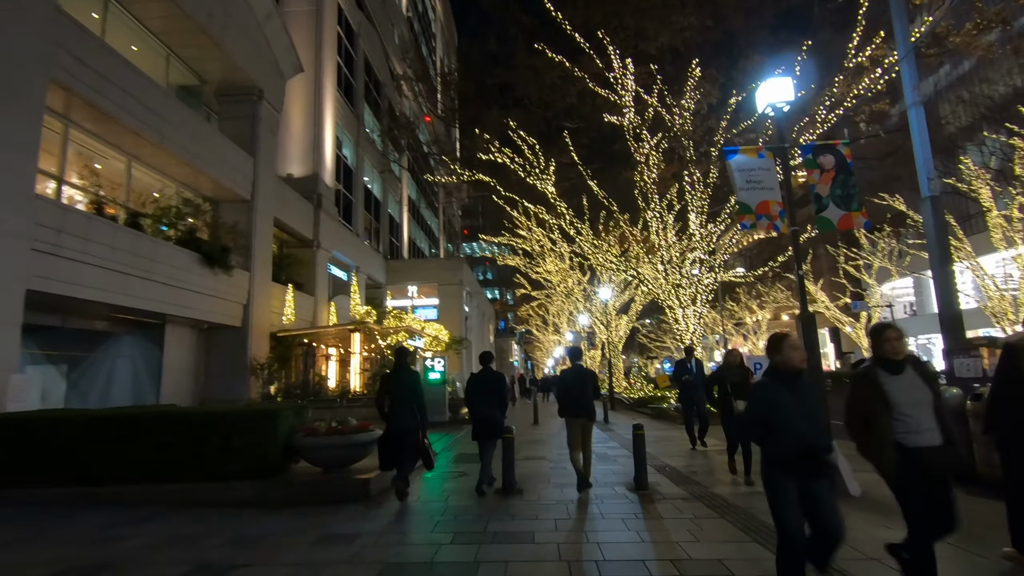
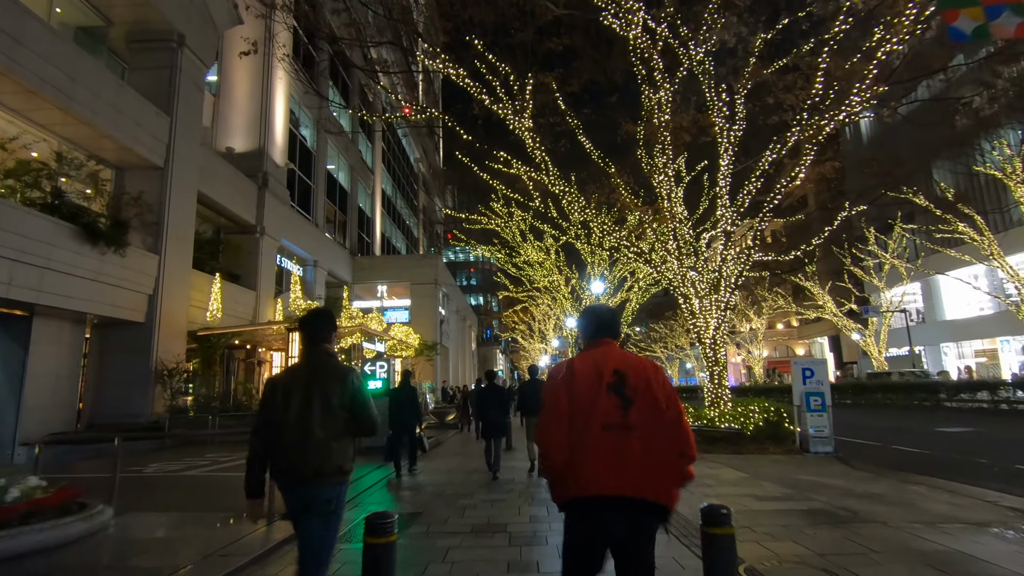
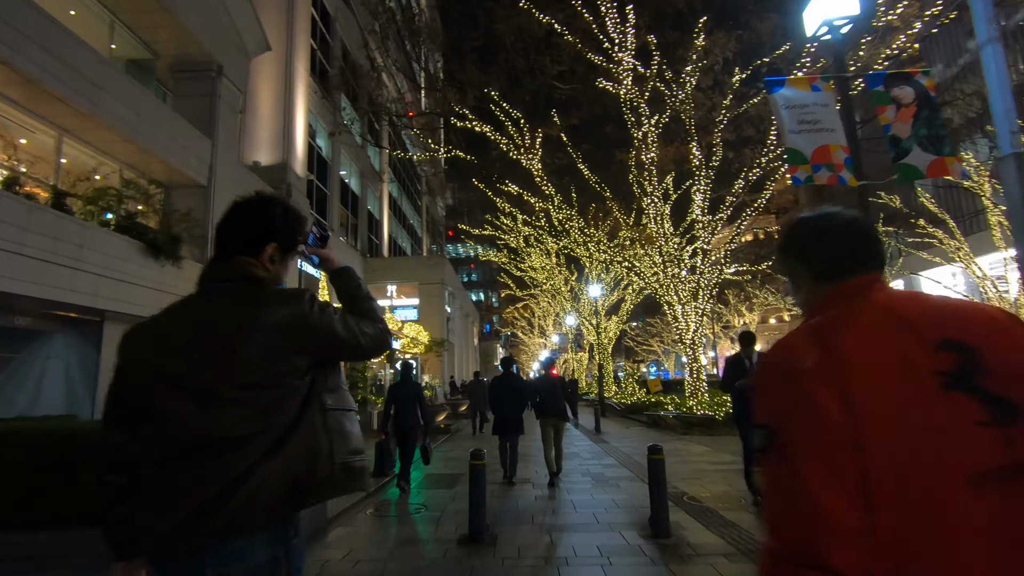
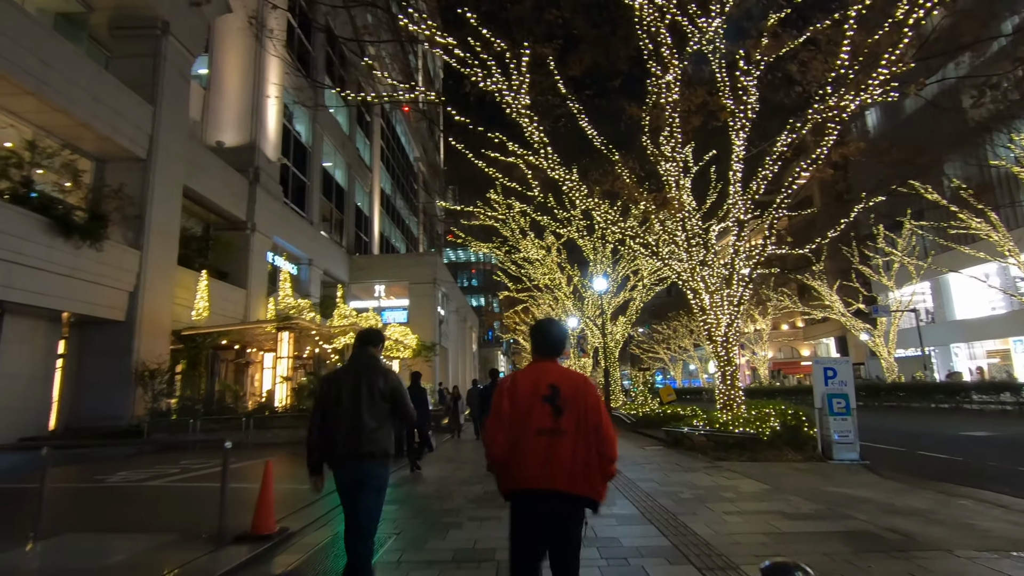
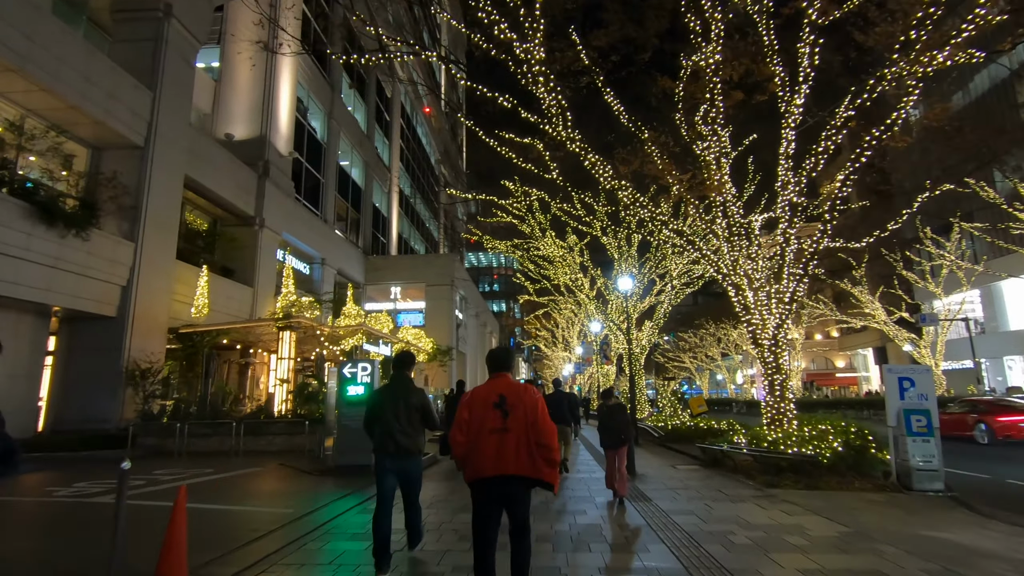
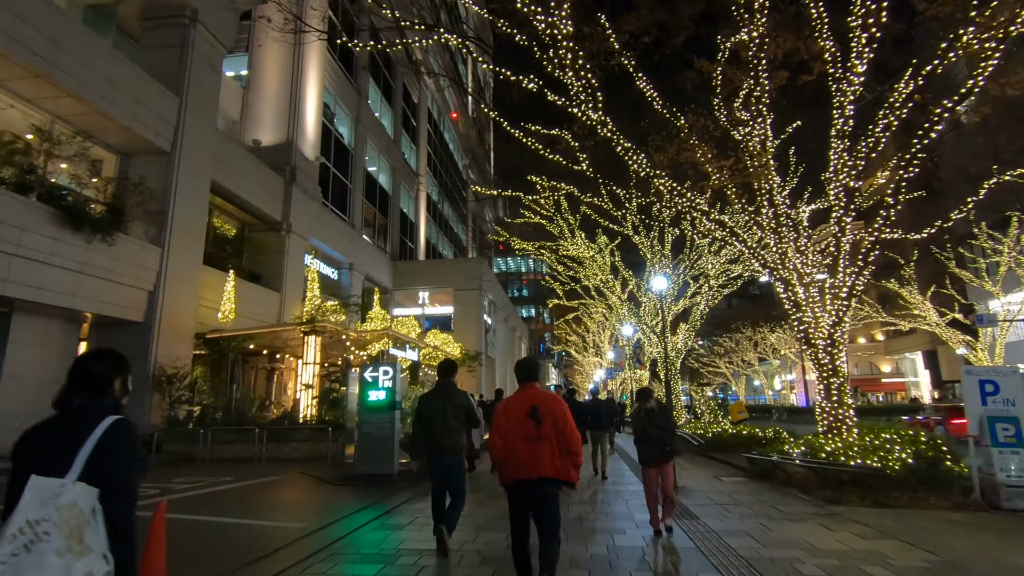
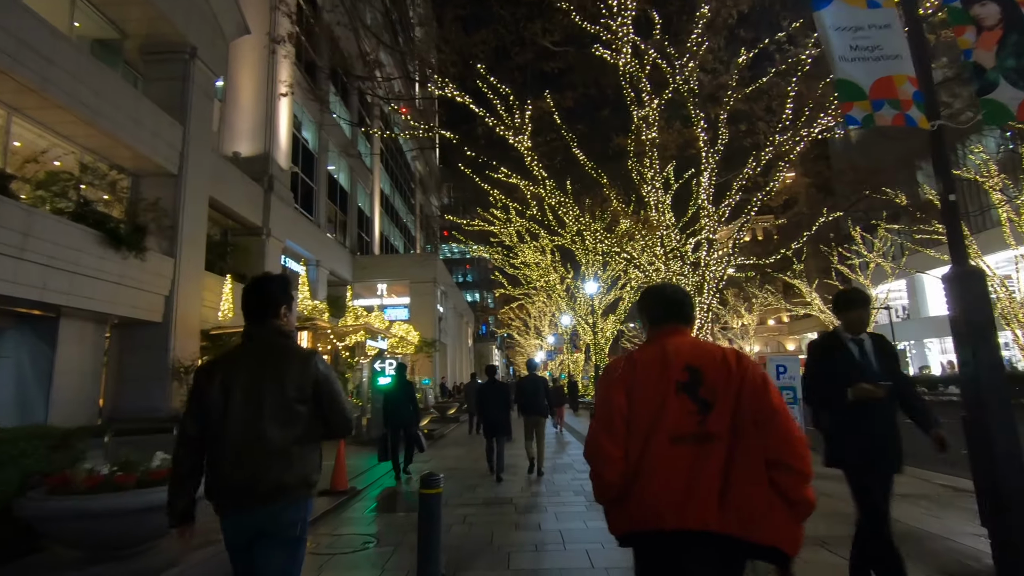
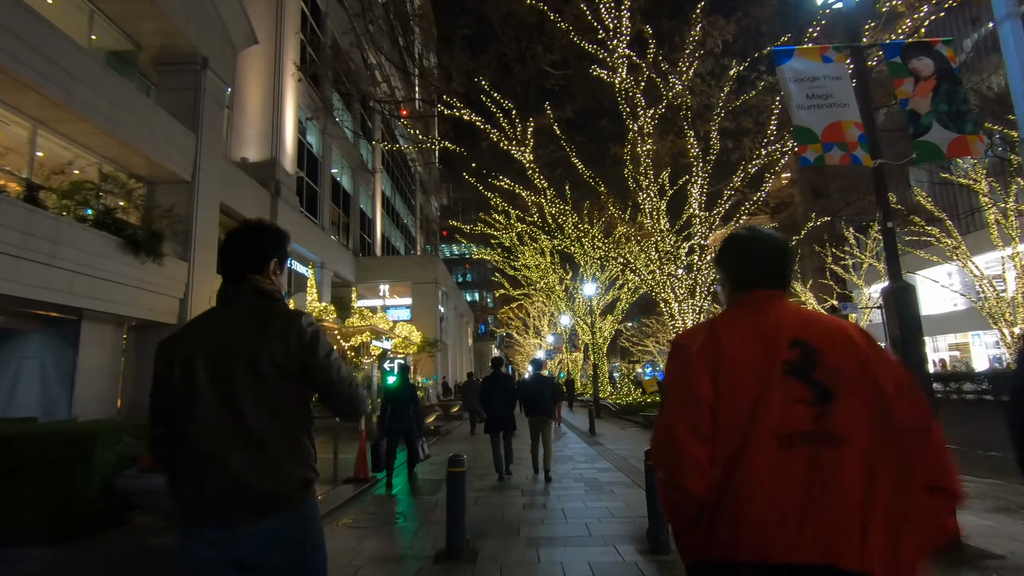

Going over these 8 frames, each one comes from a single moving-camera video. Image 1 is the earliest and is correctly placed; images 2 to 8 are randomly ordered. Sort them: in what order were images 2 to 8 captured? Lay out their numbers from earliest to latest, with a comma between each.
3, 8, 7, 2, 4, 5, 6
